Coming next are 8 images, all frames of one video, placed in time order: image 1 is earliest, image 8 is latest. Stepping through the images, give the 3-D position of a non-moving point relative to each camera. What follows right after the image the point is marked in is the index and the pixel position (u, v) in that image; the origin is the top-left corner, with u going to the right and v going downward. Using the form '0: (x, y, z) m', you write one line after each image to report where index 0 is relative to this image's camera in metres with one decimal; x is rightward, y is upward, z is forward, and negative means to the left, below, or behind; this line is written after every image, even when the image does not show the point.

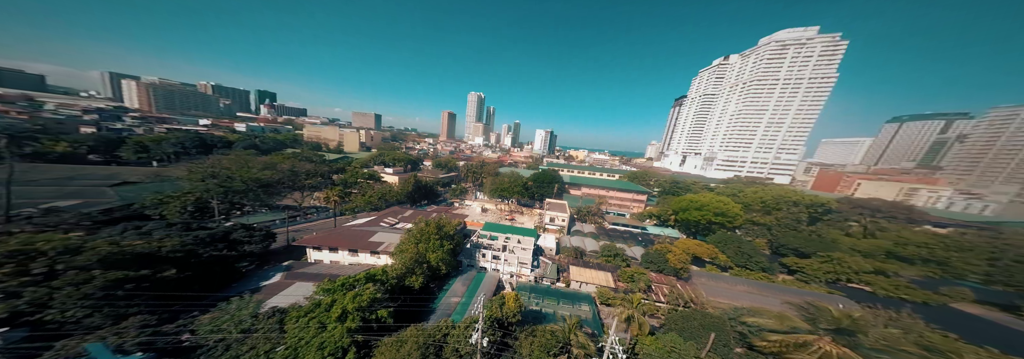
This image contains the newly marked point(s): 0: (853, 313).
0: (+10.6, -4.4, +7.6) m
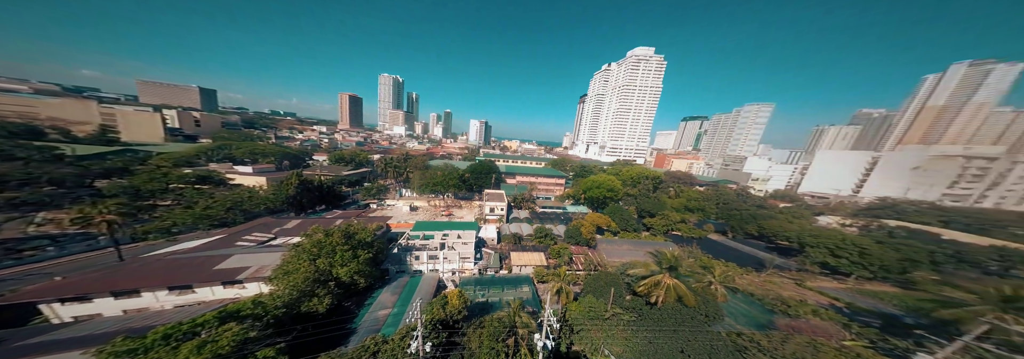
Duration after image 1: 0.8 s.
0: (+7.4, -3.5, +10.9) m
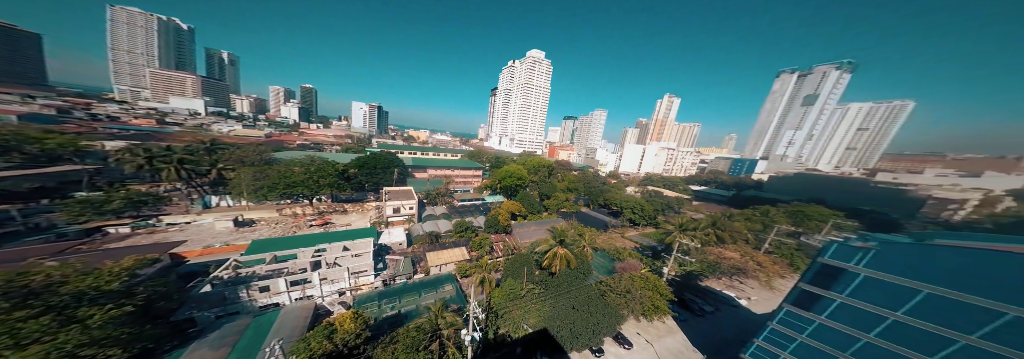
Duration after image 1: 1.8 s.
0: (+2.8, -2.8, +12.9) m
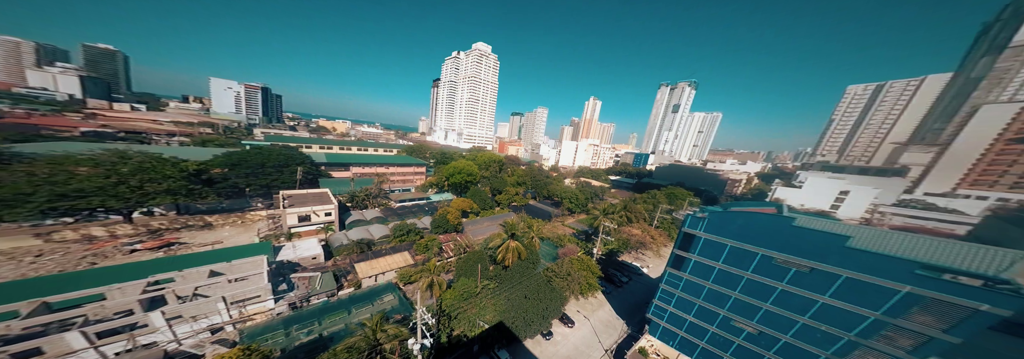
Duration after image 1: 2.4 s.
0: (0.0, -2.5, +13.6) m
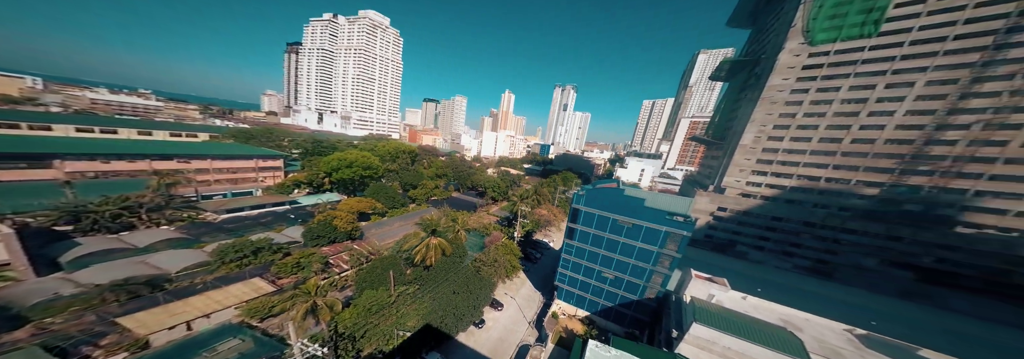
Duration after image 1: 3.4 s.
0: (-4.4, -2.1, +12.7) m
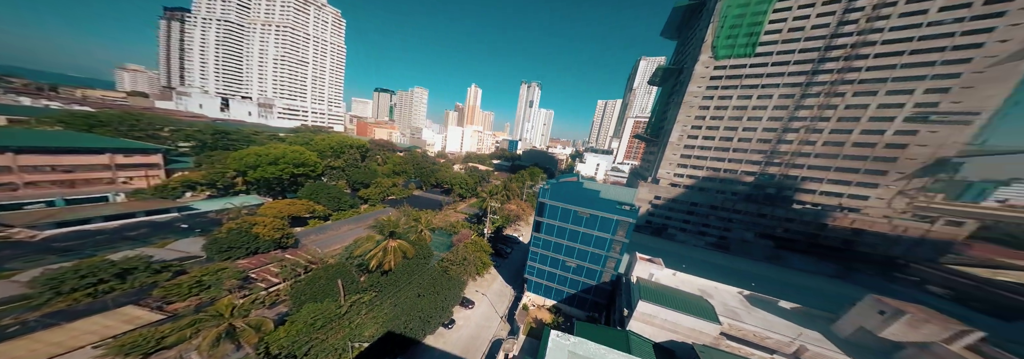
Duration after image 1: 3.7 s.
0: (-6.2, -2.0, +11.7) m
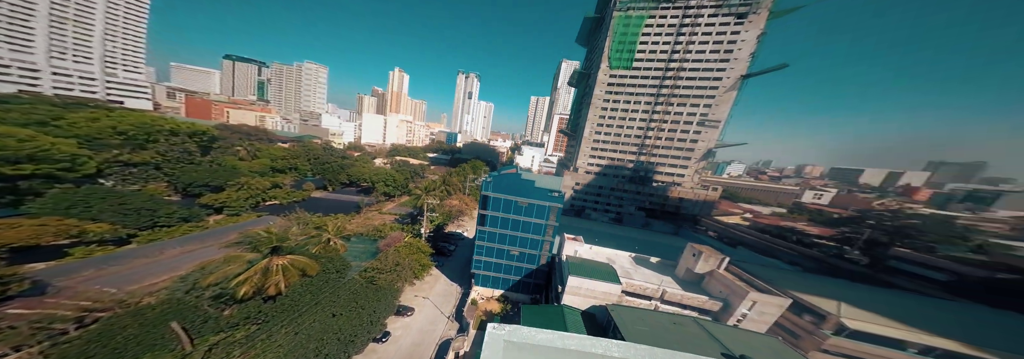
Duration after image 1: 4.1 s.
0: (-8.8, -2.0, +9.2) m
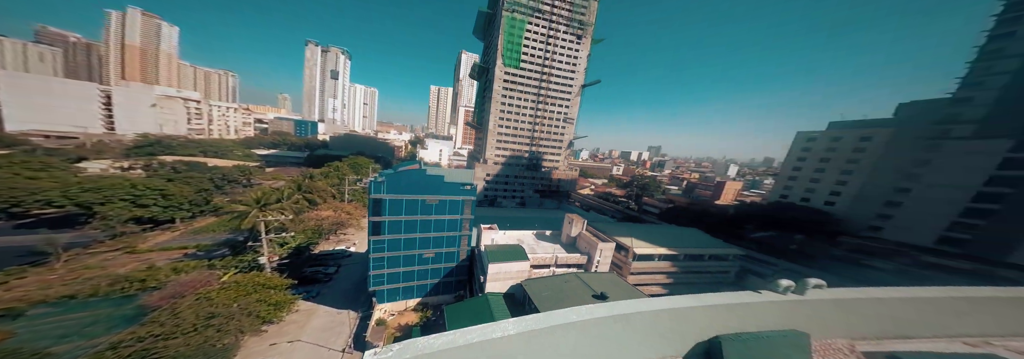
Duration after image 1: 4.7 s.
0: (-11.2, -2.7, +5.2) m
